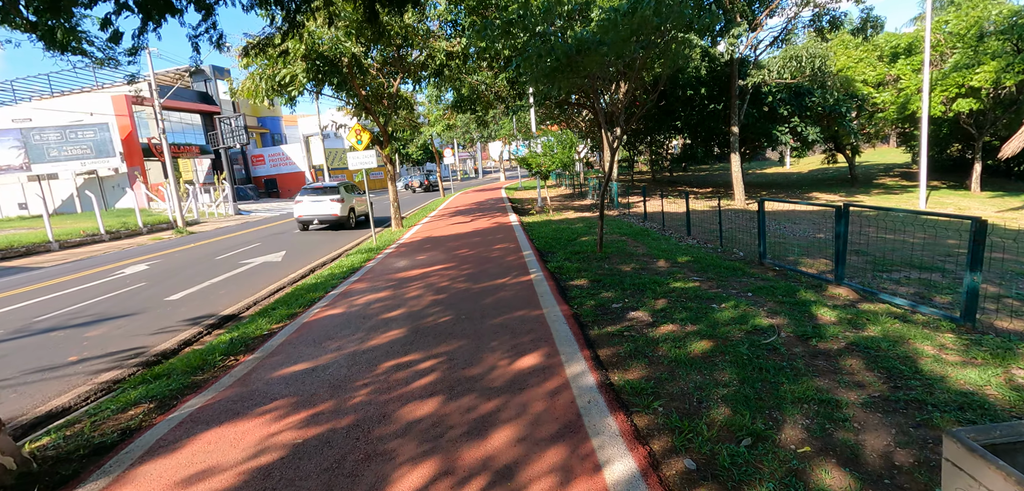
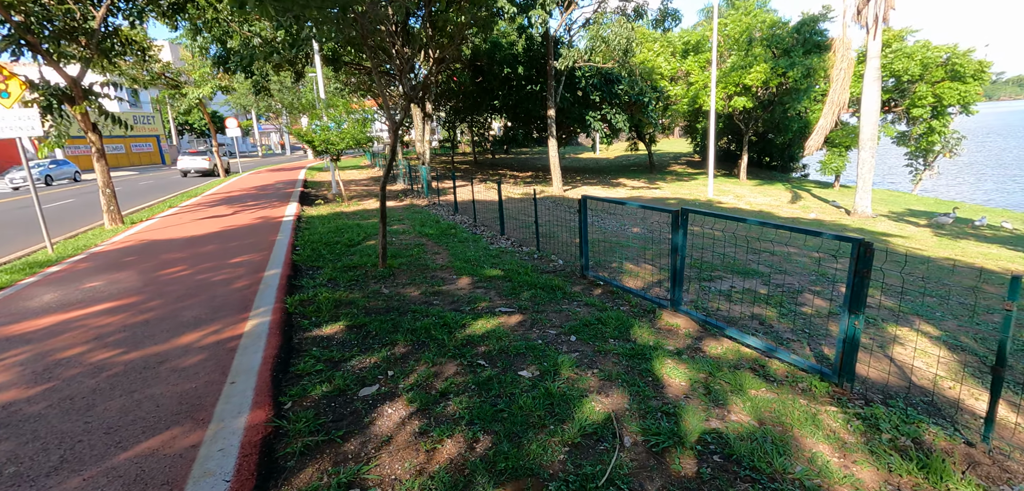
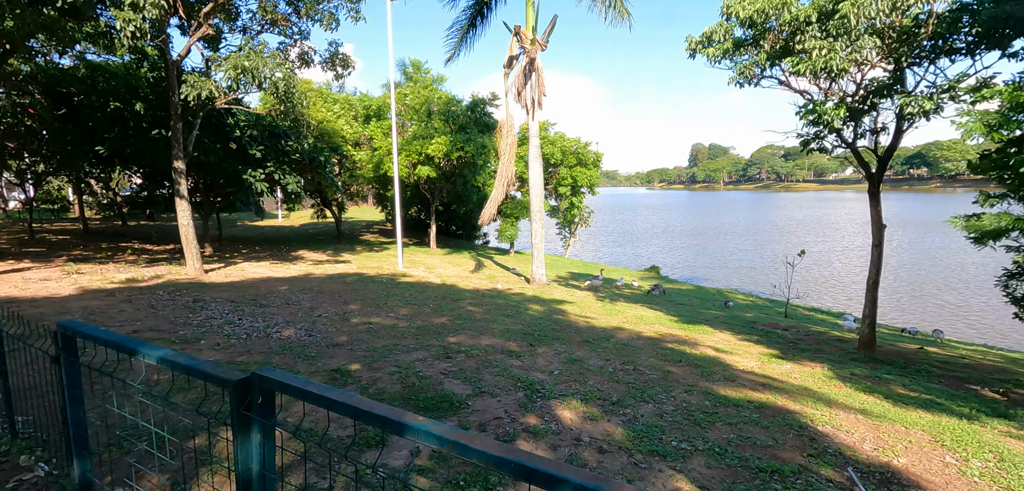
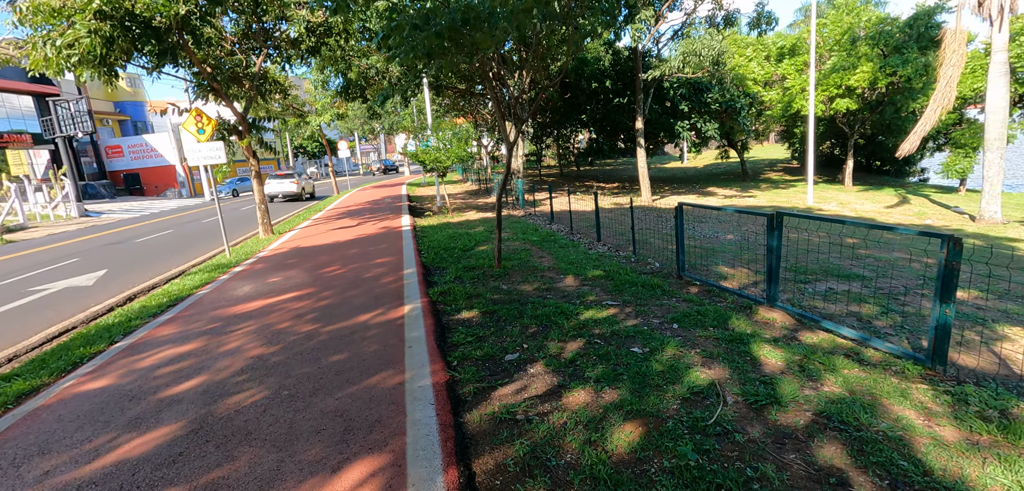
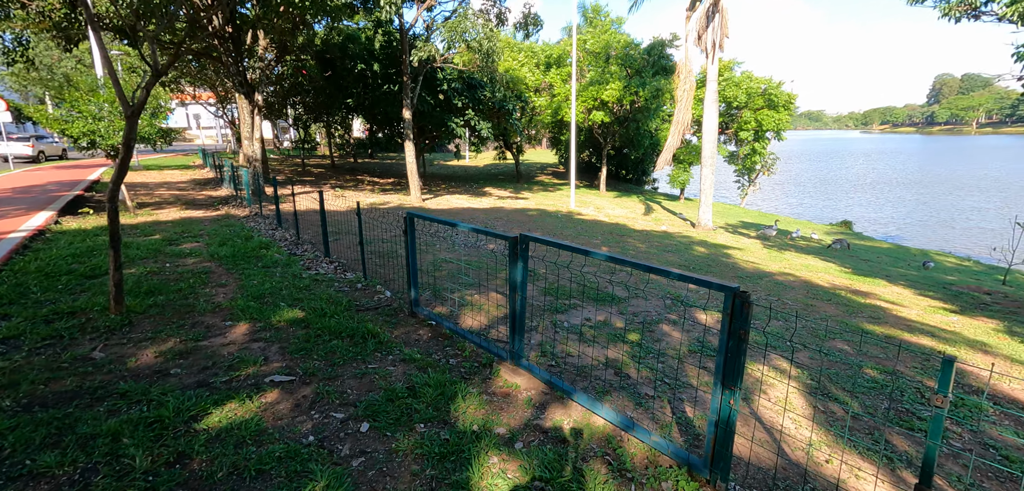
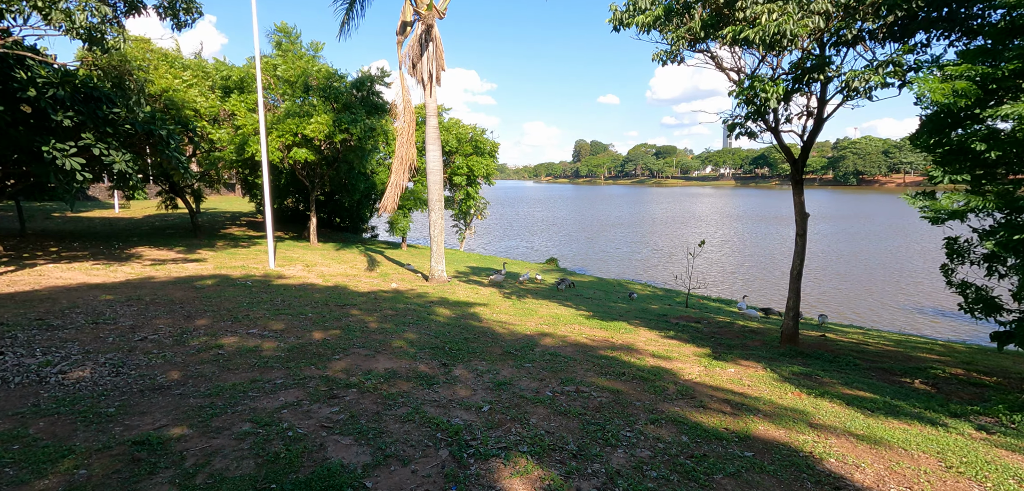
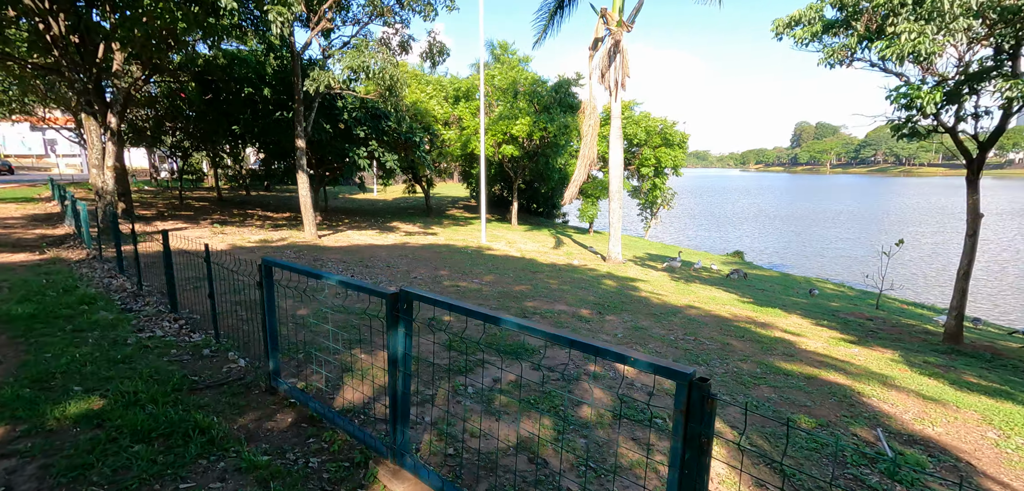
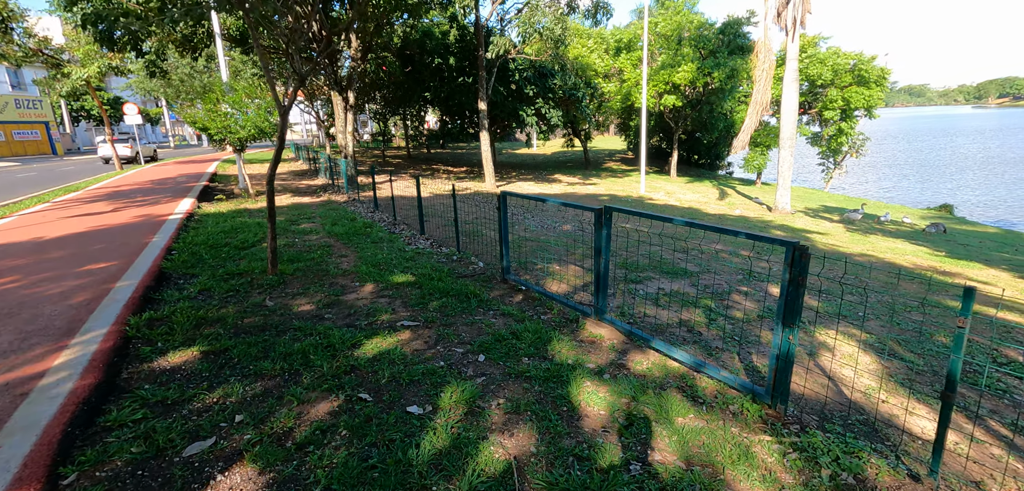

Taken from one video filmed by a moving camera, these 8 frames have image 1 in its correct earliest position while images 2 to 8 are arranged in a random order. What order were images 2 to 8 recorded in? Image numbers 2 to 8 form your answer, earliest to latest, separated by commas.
4, 2, 8, 5, 7, 3, 6
